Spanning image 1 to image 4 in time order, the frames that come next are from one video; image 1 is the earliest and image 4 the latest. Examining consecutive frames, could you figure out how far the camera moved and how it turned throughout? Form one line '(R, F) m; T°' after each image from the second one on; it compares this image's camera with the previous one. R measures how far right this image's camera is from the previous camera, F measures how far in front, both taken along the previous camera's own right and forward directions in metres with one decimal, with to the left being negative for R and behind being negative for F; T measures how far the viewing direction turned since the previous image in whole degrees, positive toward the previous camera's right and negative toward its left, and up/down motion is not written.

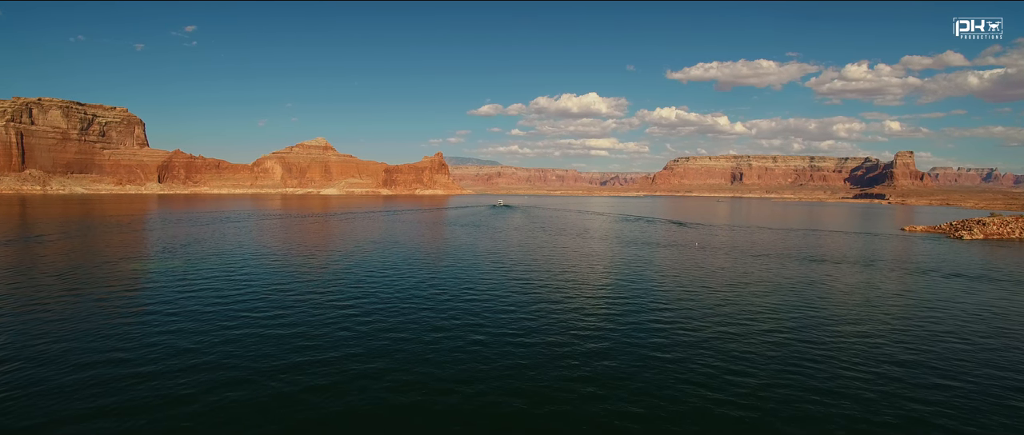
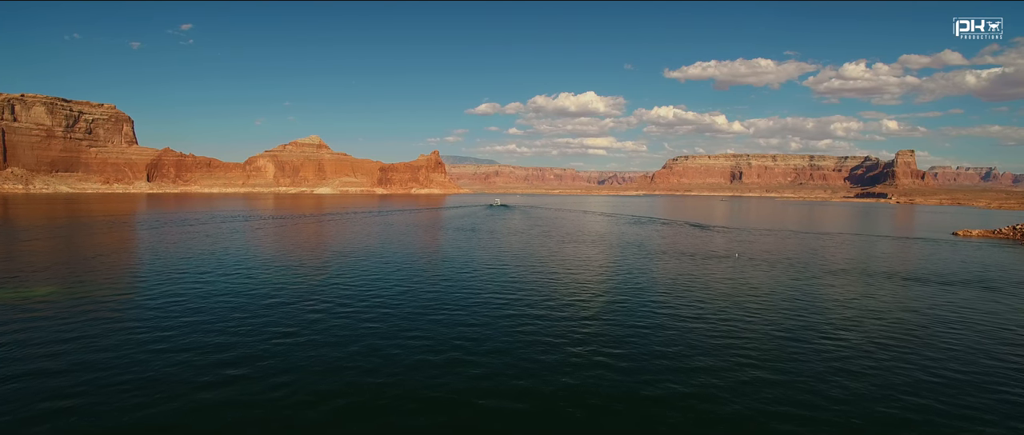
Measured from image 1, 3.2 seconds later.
(-0.1, +4.2) m; 0°
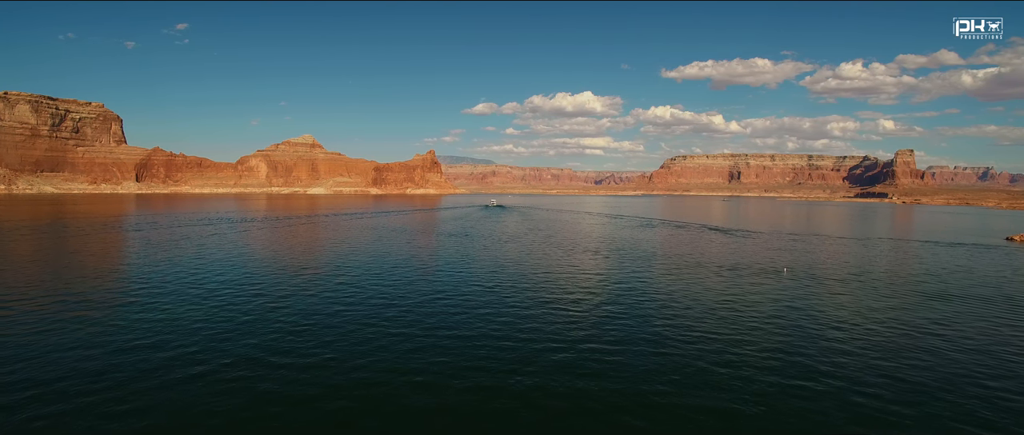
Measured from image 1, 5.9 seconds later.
(-0.1, +3.6) m; 0°
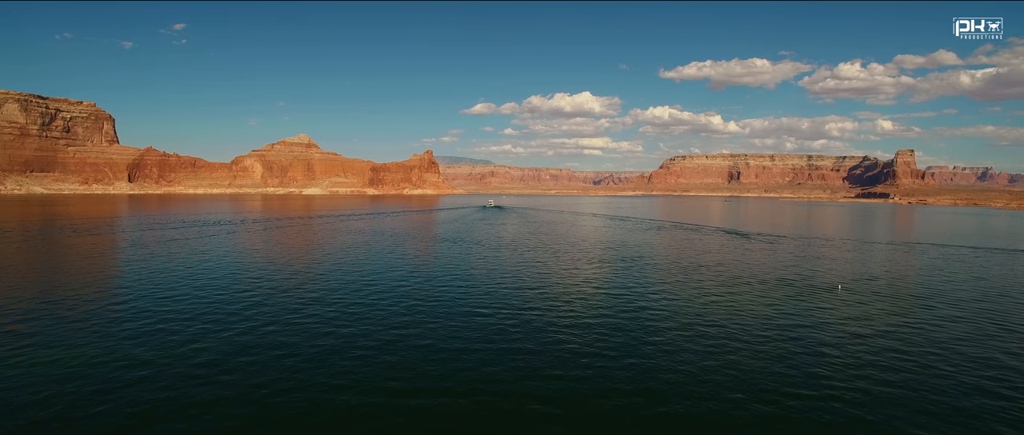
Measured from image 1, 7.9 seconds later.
(-0.1, +2.7) m; 0°
